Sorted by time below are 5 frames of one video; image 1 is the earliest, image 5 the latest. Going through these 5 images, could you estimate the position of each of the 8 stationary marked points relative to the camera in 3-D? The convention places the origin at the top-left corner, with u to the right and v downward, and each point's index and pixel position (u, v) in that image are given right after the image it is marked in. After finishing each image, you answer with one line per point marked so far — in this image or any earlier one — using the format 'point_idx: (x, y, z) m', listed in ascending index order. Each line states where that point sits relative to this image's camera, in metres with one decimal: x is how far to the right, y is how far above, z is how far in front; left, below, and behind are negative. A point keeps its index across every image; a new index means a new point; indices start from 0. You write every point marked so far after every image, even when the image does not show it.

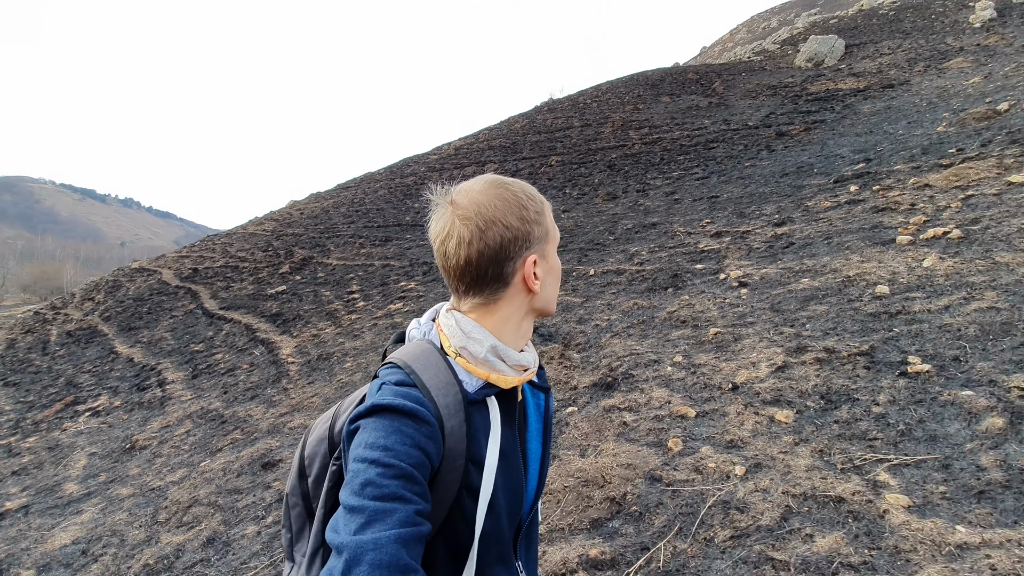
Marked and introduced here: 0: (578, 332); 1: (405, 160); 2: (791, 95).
0: (+0.7, -0.4, +4.0) m
1: (-4.8, +5.9, +18.3) m
2: (+11.6, +8.0, +16.7) m
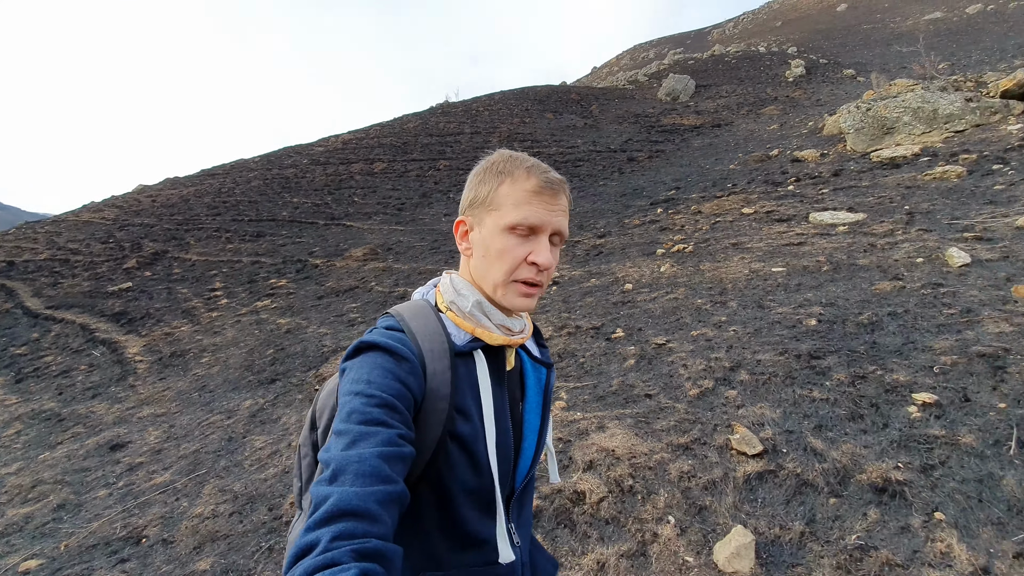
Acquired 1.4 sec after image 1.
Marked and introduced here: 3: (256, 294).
0: (-1.0, -0.4, +4.8) m
1: (-9.7, +6.0, +17.4) m
2: (+6.6, +8.0, +19.7) m
3: (-4.5, -0.1, +7.2) m
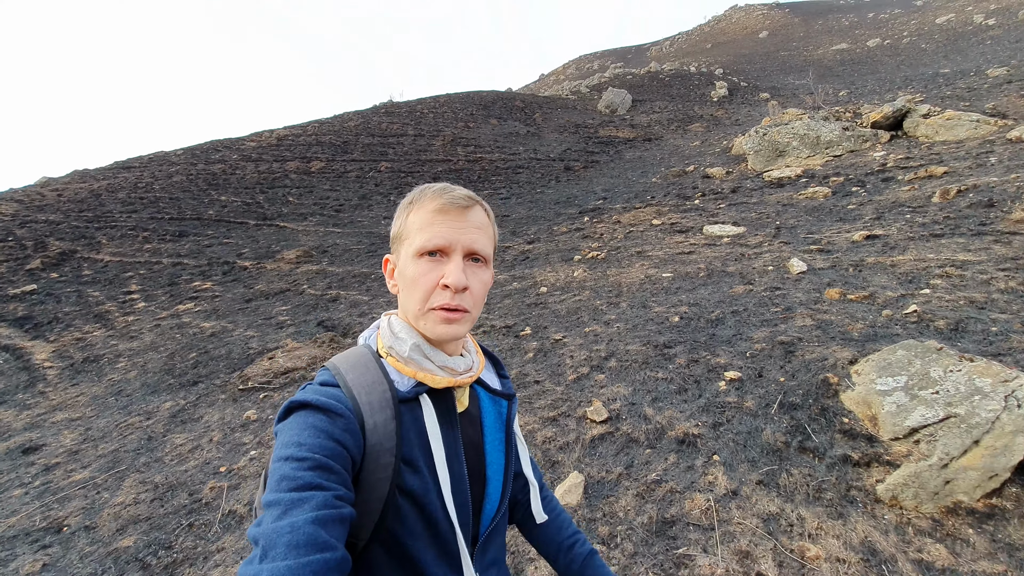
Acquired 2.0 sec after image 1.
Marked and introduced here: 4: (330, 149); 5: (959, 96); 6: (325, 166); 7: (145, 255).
0: (-1.9, -0.4, +5.0) m
1: (-12.1, +5.9, +16.4) m
2: (+3.8, +7.8, +20.8) m
3: (-5.7, -0.2, +6.9) m
4: (-7.3, +5.6, +16.4) m
5: (+12.7, +5.5, +11.6) m
6: (-6.8, +4.4, +14.7) m
7: (-8.0, +0.7, +8.8) m
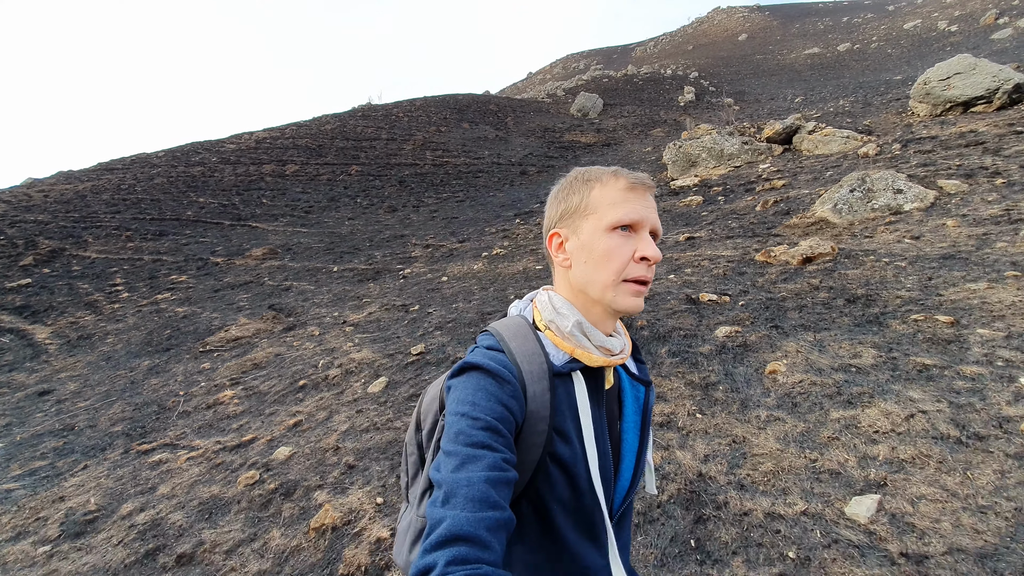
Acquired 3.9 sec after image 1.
0: (-3.3, -0.3, +6.3) m
1: (-13.8, +6.1, +17.5) m
2: (+2.0, +8.1, +22.2) m
3: (-7.1, 0.0, +8.2) m
4: (-9.0, +5.8, +17.5) m
5: (+11.2, +5.7, +13.2) m
6: (-8.4, +4.6, +15.9) m
7: (-9.5, +0.9, +10.0) m
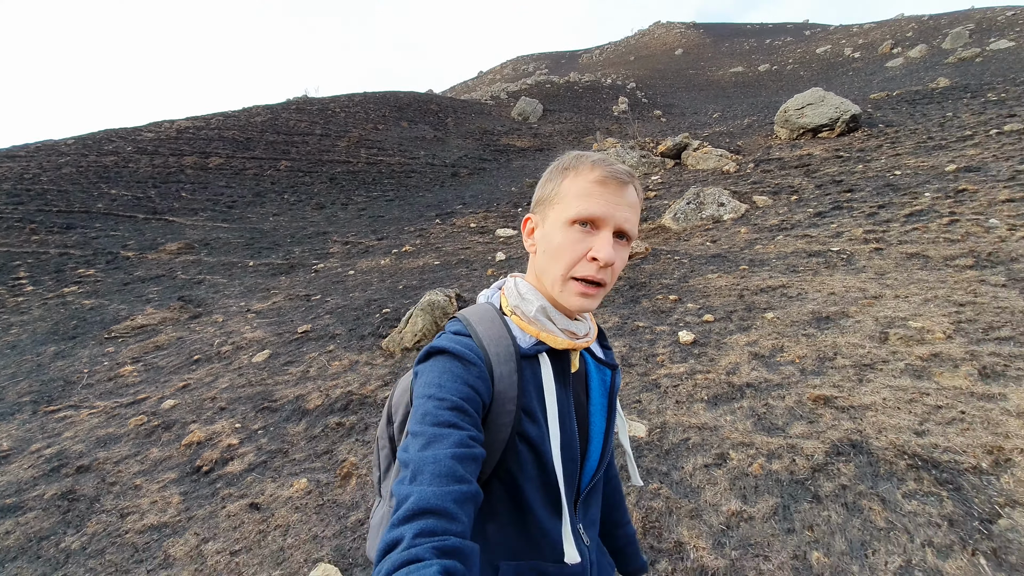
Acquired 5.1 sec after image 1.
0: (-5.0, -0.1, +6.7) m
1: (-16.7, +6.3, +16.6) m
2: (-1.6, +8.3, +23.1) m
3: (-9.0, +0.1, +8.1) m
4: (-12.0, +6.0, +17.2) m
5: (+8.6, +5.9, +15.3) m
6: (-11.2, +4.8, +15.6) m
7: (-11.6, +1.0, +9.7) m
